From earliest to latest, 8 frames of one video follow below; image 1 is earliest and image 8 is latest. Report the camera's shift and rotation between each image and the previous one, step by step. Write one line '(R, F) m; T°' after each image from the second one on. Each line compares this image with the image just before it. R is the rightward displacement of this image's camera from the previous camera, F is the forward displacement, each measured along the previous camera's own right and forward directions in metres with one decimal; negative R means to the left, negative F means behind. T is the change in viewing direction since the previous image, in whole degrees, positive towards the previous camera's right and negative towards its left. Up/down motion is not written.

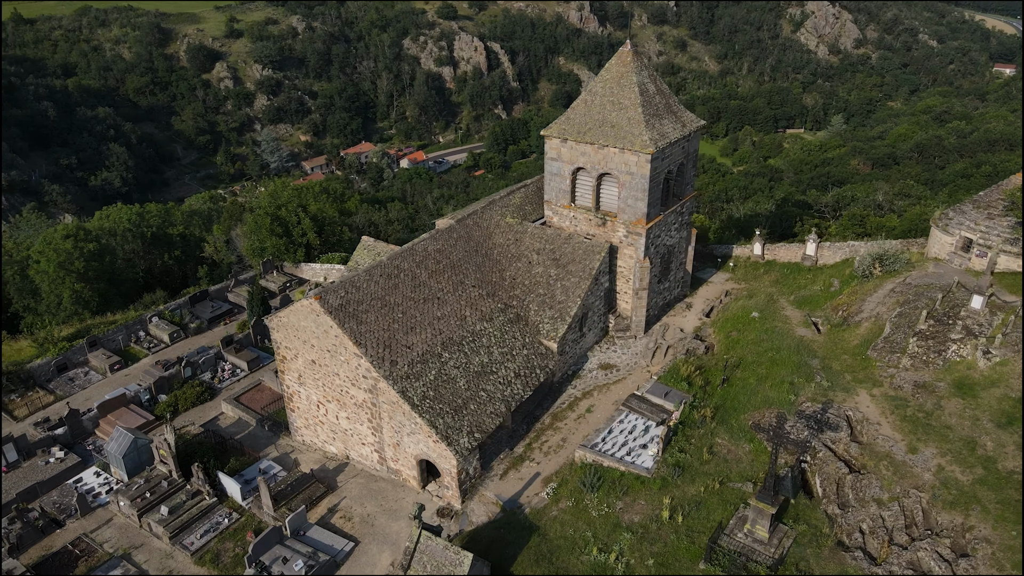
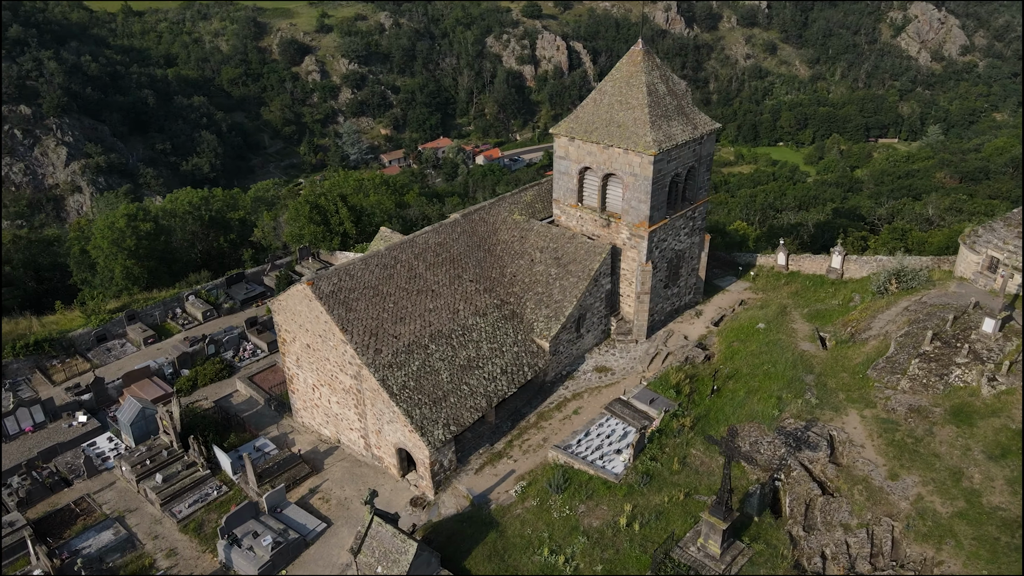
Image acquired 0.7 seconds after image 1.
(+2.5, +0.1) m; -6°
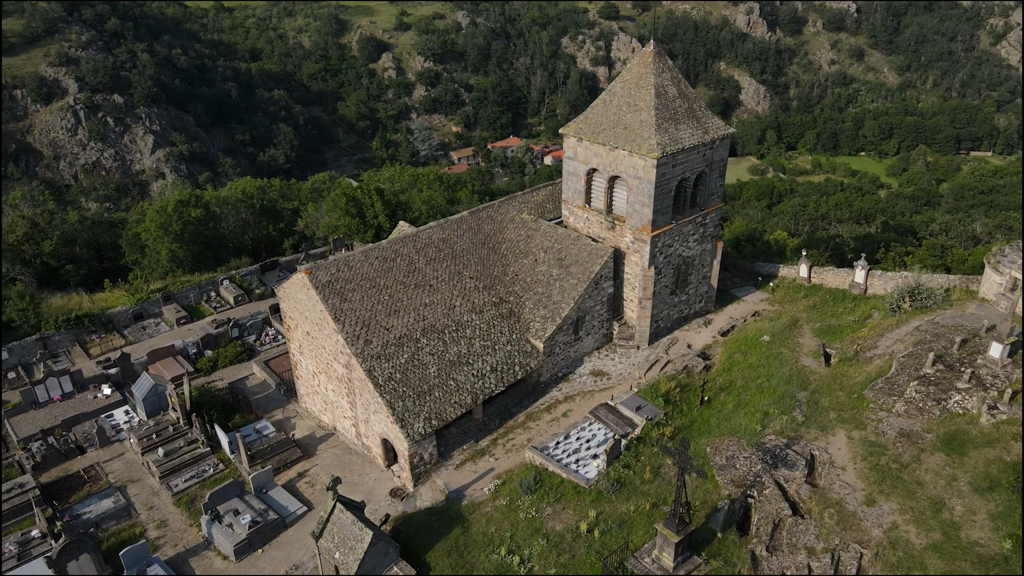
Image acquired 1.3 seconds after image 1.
(+2.2, +0.1) m; -5°
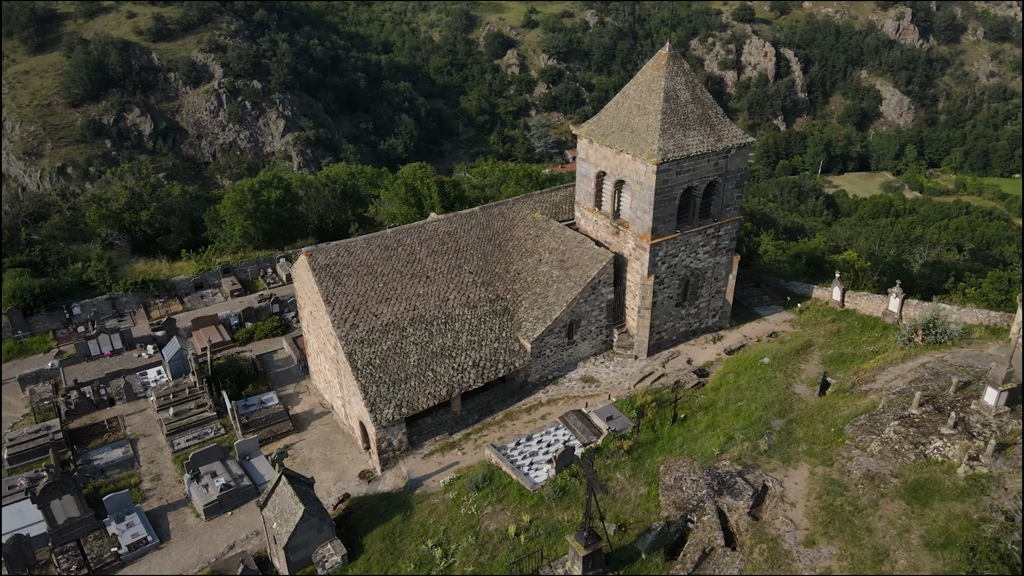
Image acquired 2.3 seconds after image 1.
(+3.8, +0.3) m; -9°
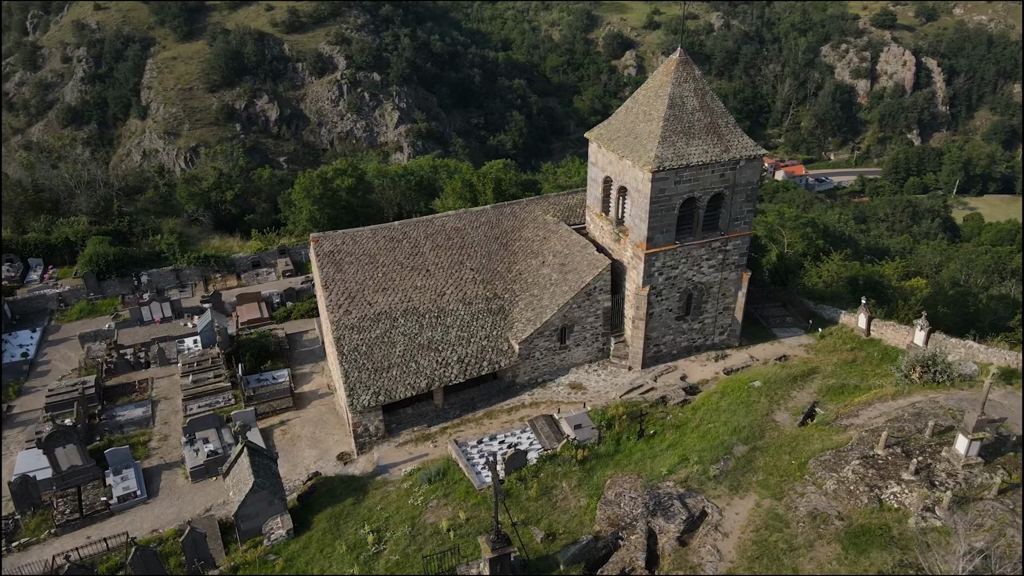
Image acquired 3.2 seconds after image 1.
(+3.6, +0.2) m; -8°
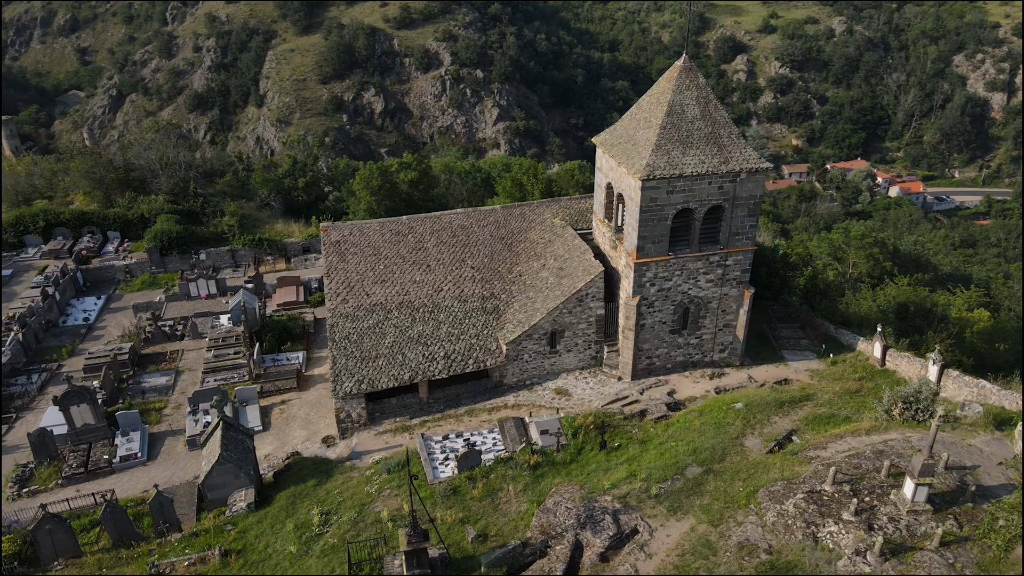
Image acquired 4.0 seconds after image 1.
(+3.3, +0.1) m; -8°
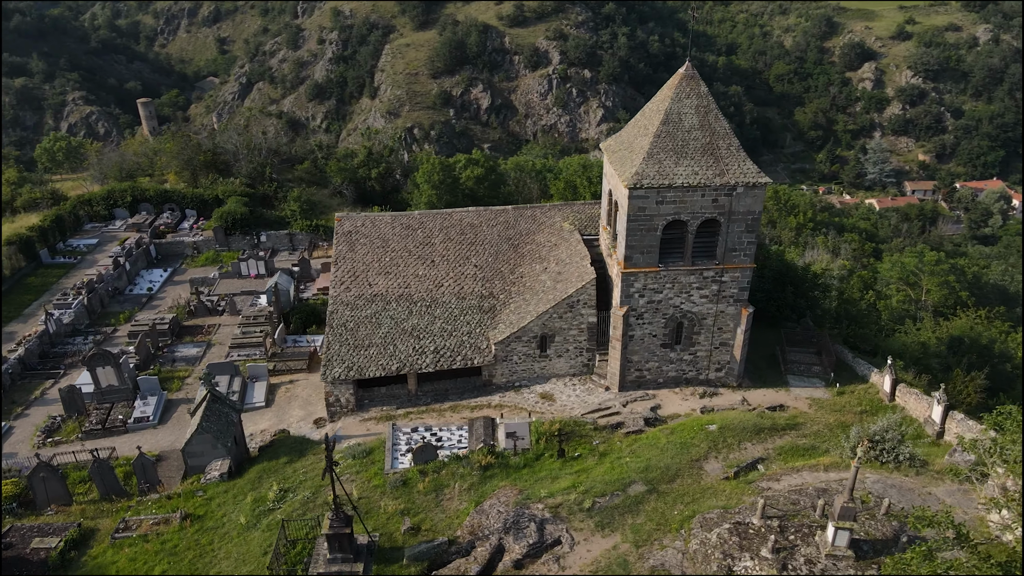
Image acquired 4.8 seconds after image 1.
(+3.4, +0.2) m; -8°
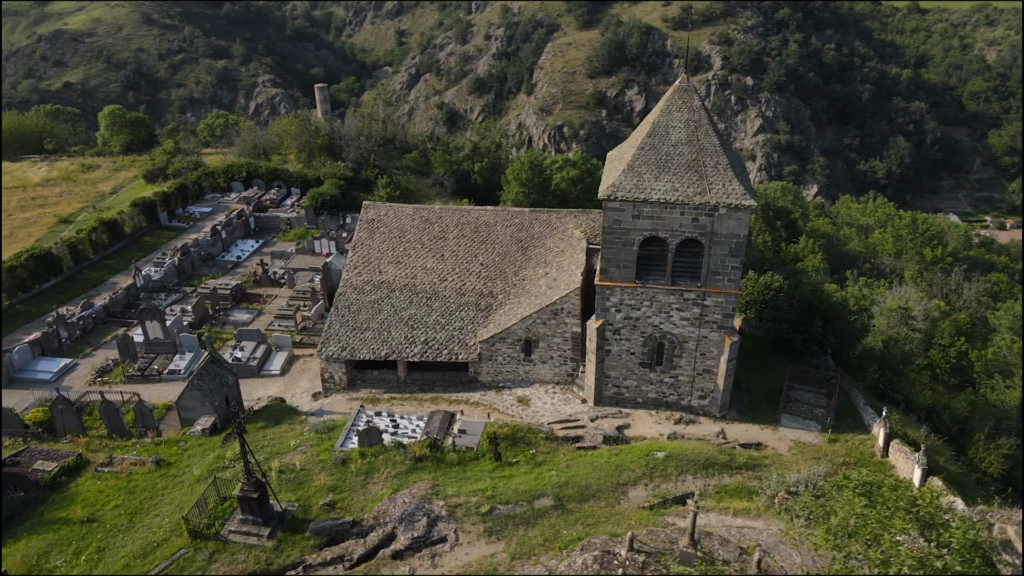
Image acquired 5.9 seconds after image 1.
(+5.0, +0.4) m; -12°
